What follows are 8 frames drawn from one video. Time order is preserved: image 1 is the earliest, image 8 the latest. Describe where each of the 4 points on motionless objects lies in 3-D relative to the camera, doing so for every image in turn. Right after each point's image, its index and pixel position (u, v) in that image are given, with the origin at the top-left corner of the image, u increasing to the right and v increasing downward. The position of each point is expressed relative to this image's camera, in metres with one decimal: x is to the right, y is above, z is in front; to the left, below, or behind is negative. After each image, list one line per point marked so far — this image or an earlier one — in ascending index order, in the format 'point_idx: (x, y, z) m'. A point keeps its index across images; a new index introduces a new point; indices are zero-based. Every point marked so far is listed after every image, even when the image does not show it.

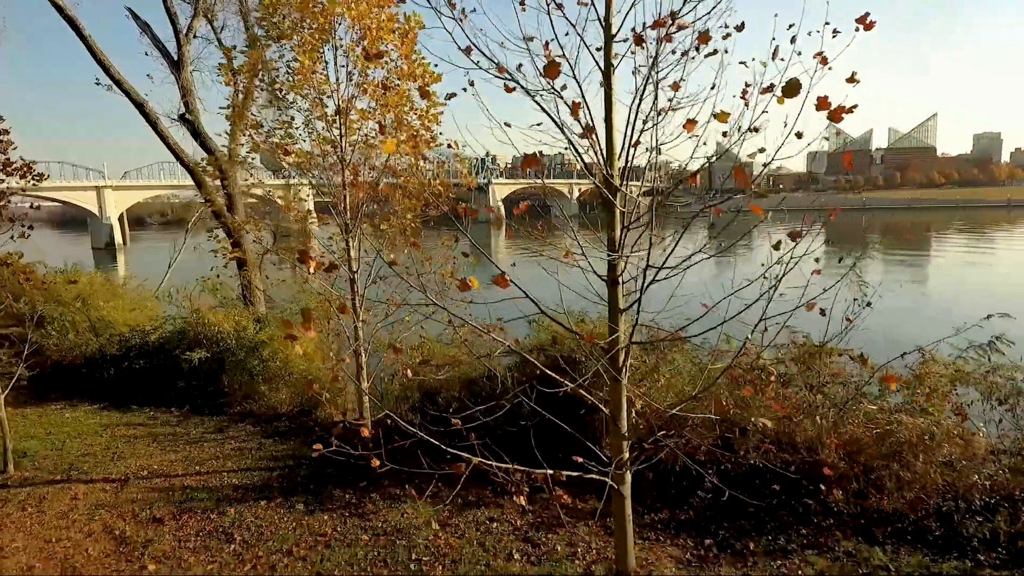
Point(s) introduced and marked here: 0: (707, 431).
0: (+1.8, -1.4, +6.6) m
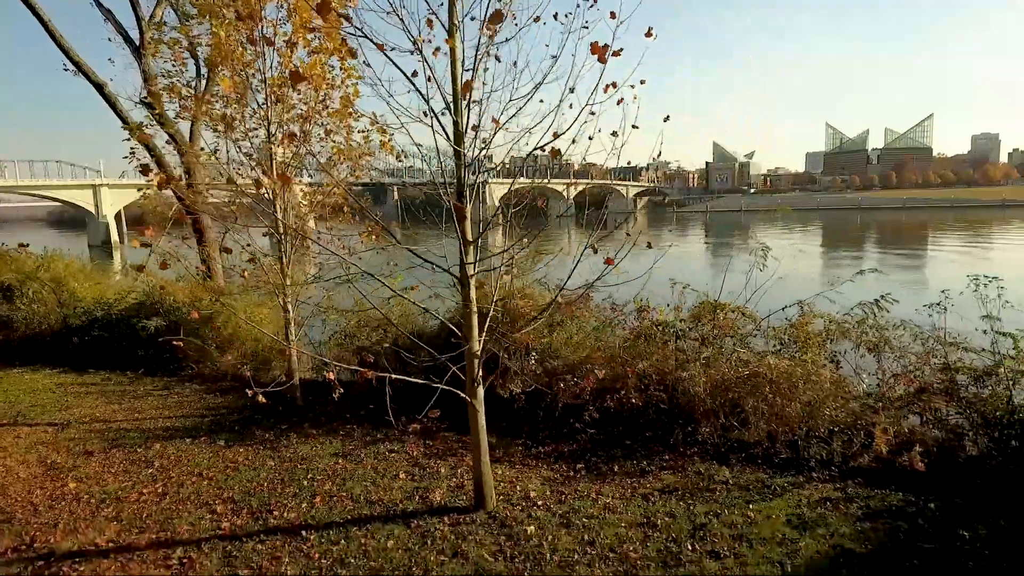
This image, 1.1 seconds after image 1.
0: (+0.9, -0.9, +7.2) m
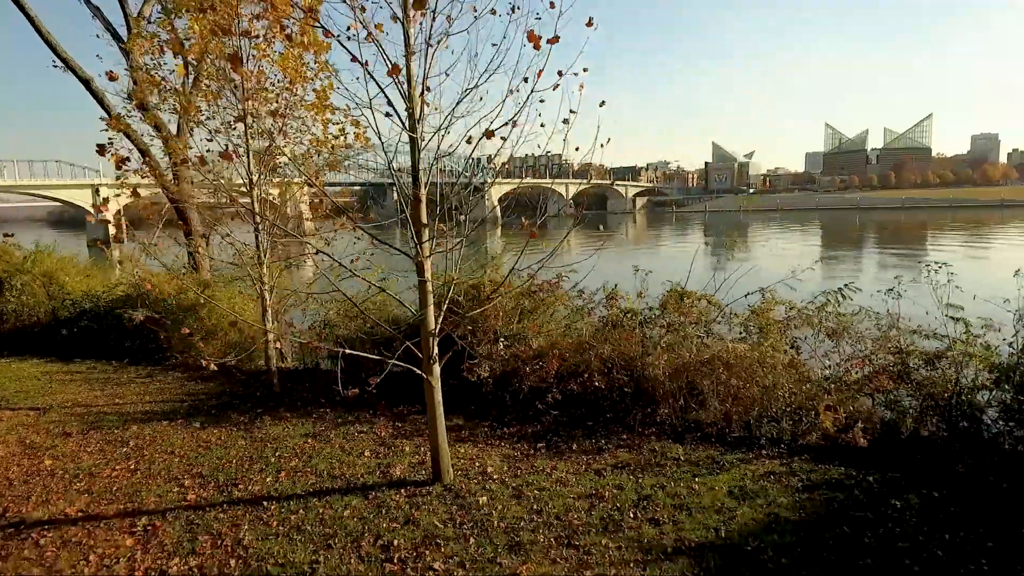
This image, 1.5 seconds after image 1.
0: (+0.5, -0.8, +7.4) m
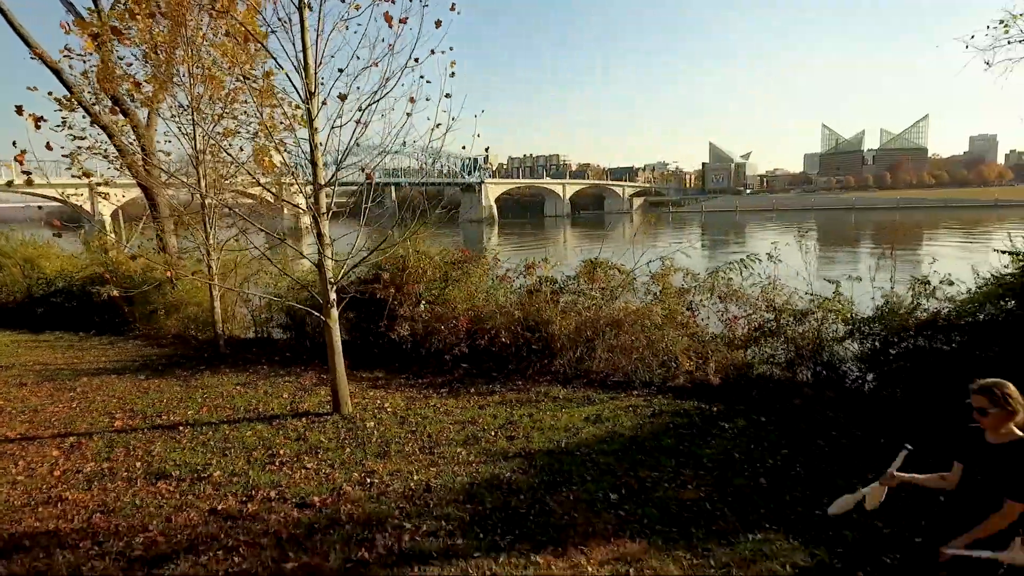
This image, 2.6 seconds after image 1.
0: (-0.4, -0.4, +8.1) m
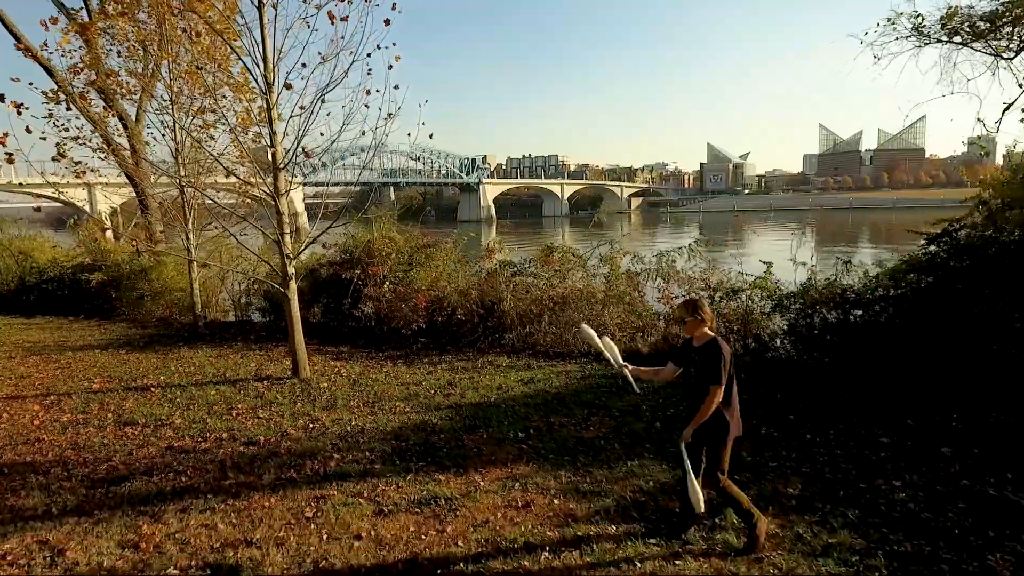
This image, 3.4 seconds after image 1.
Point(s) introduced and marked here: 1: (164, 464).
0: (-1.0, -0.1, +8.7) m
1: (-2.2, -1.1, +4.2) m
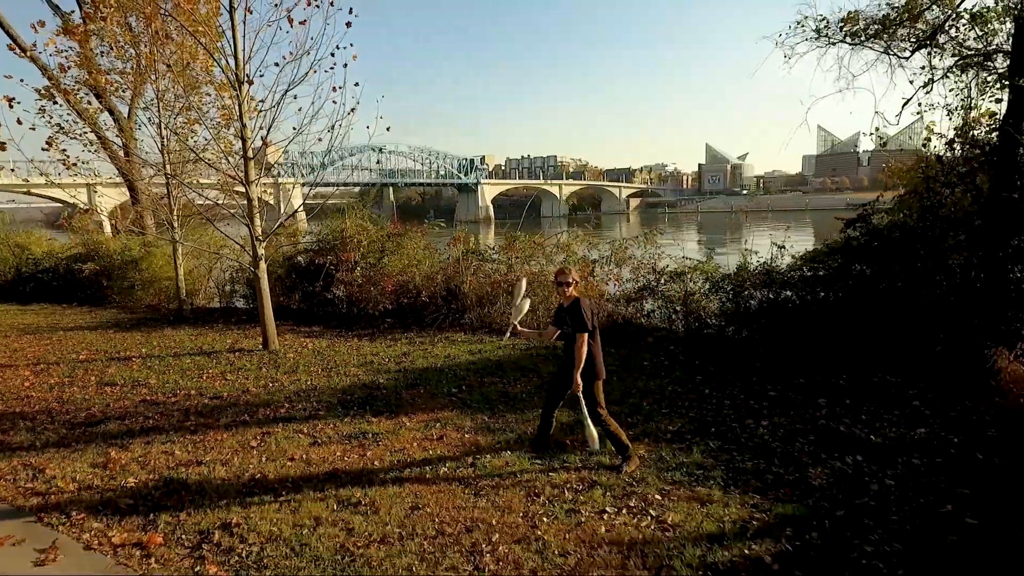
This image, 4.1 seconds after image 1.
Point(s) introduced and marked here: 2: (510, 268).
0: (-1.5, +0.1, +9.3) m
1: (-2.7, -0.9, +4.8) m
2: (0.0, +0.3, +8.9) m
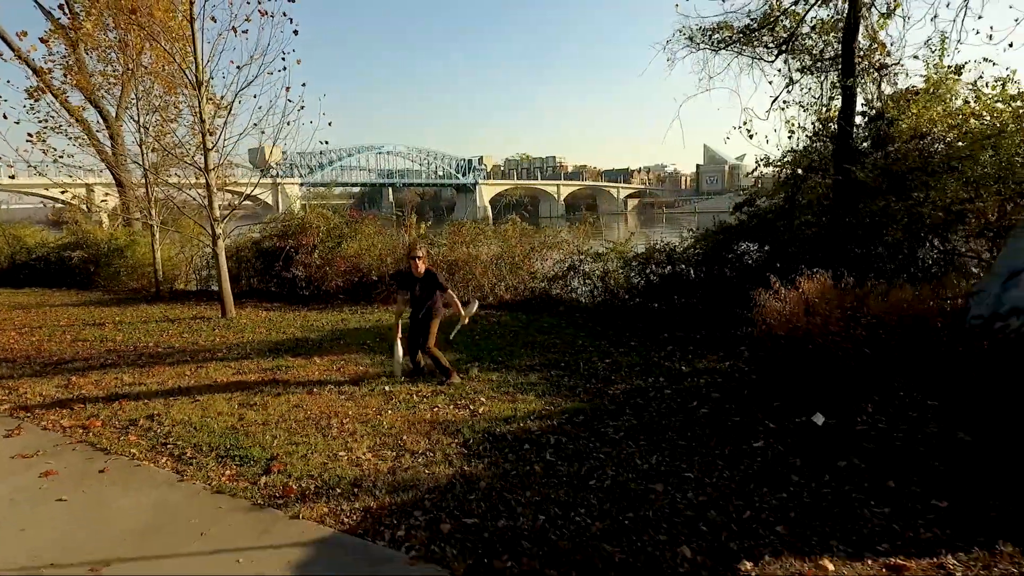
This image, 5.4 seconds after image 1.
0: (-2.4, +0.4, +10.3) m
1: (-3.6, -0.6, +5.8) m
2: (-0.9, +0.6, +10.0) m
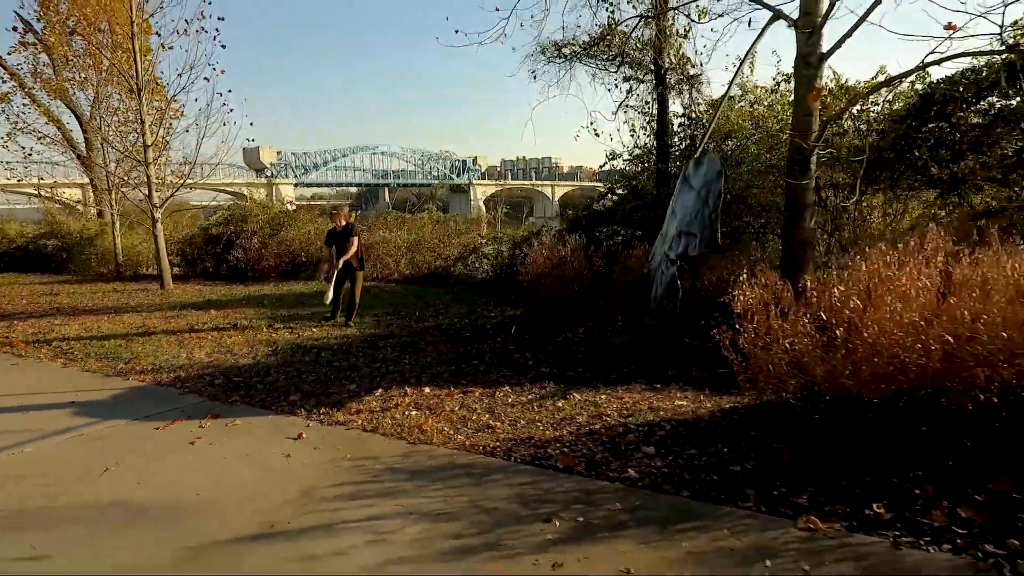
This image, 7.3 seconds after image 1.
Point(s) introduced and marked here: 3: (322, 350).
0: (-3.9, +0.7, +11.7) m
1: (-5.0, -0.3, +7.3) m
2: (-2.4, +0.9, +11.4) m
3: (-1.3, -0.4, +4.8) m
